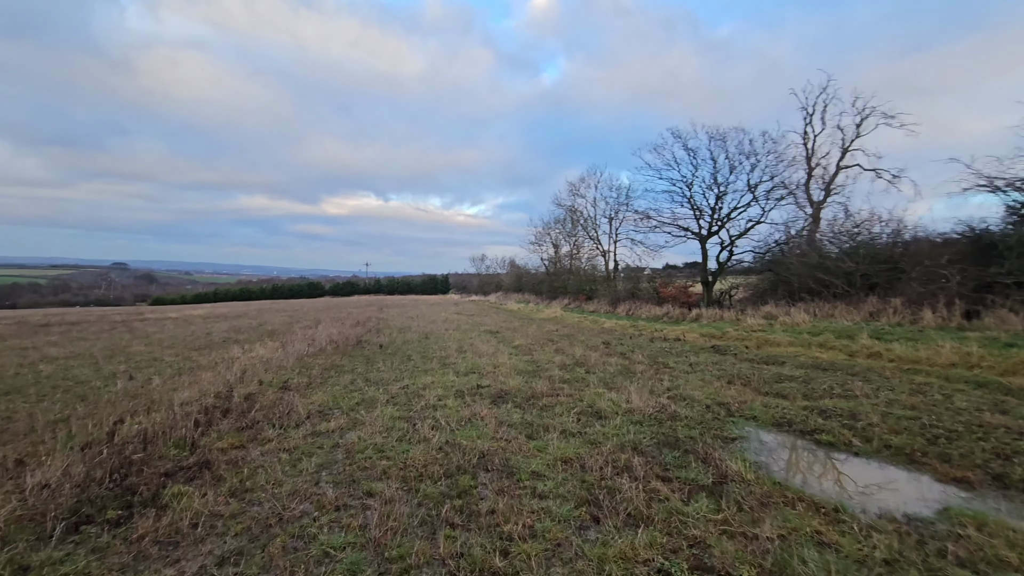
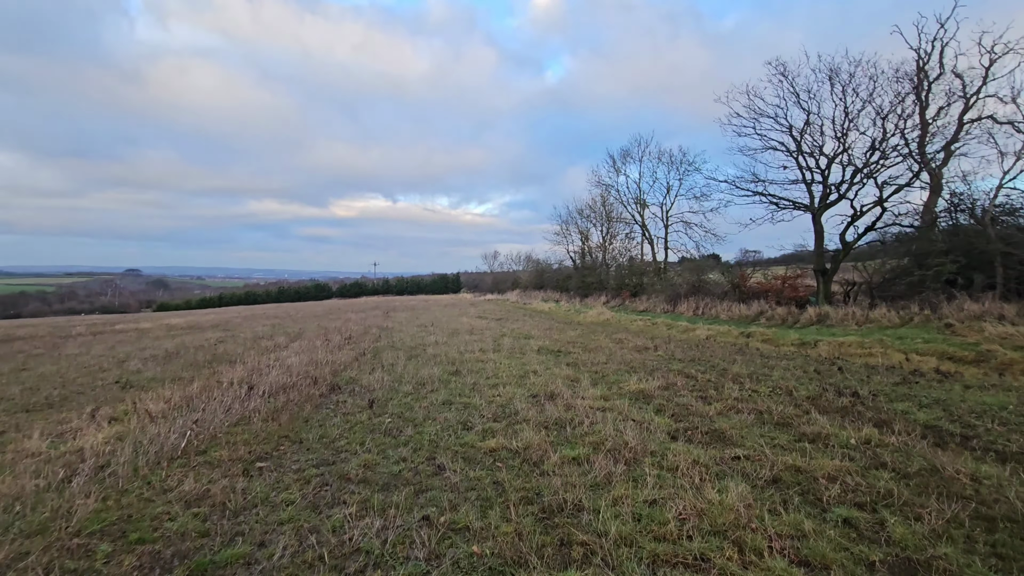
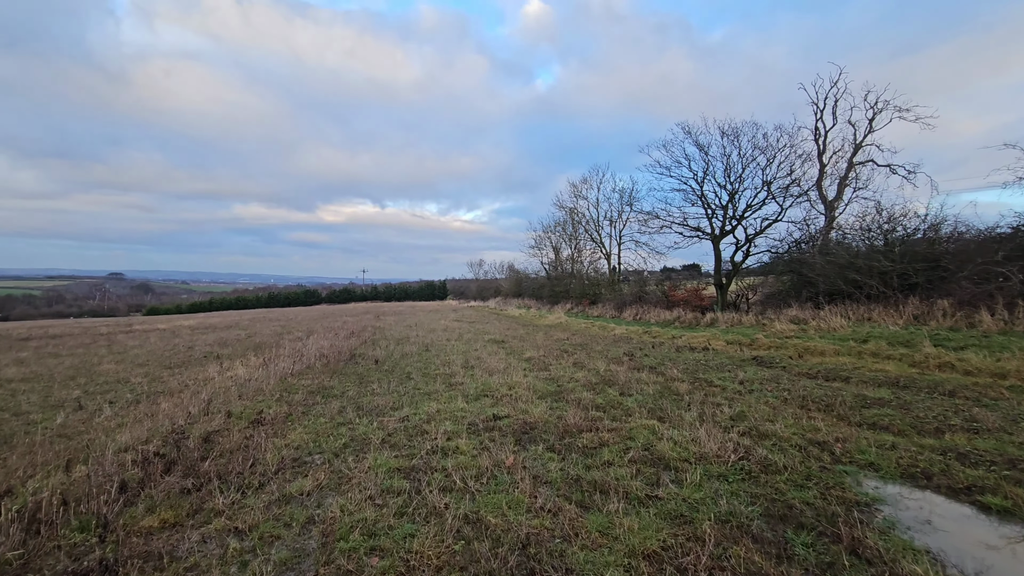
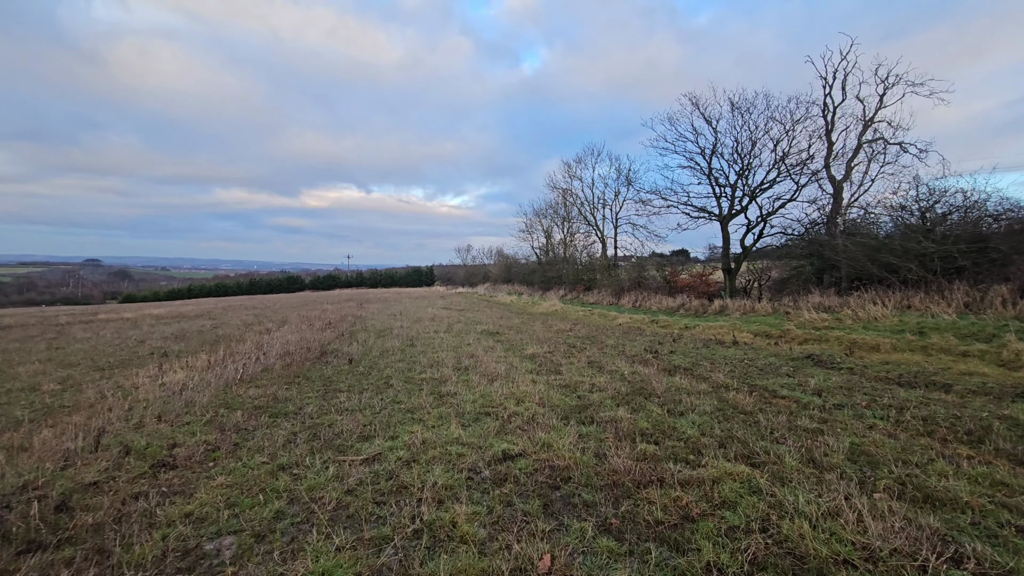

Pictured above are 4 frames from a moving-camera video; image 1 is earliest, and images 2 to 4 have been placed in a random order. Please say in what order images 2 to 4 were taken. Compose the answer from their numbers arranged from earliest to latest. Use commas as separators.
3, 4, 2
